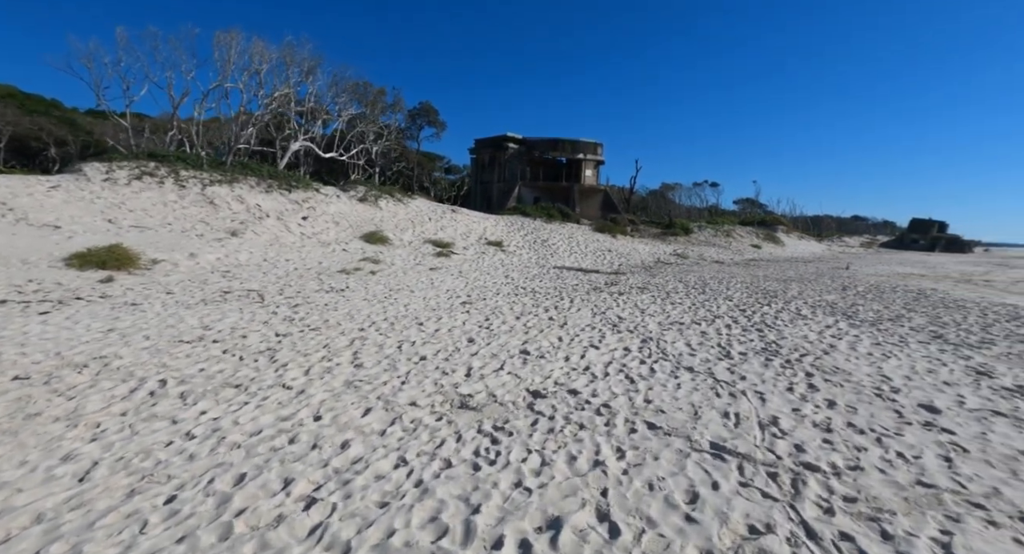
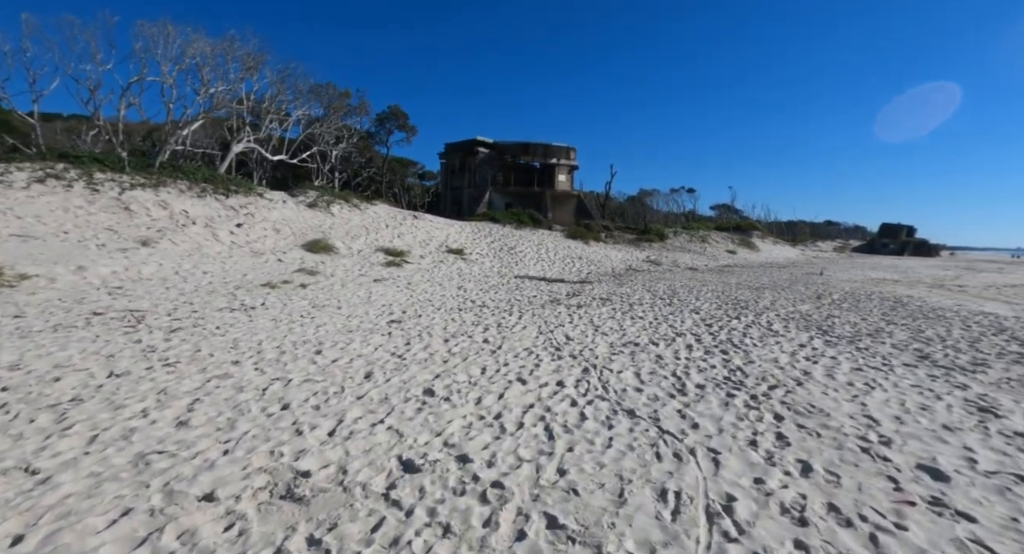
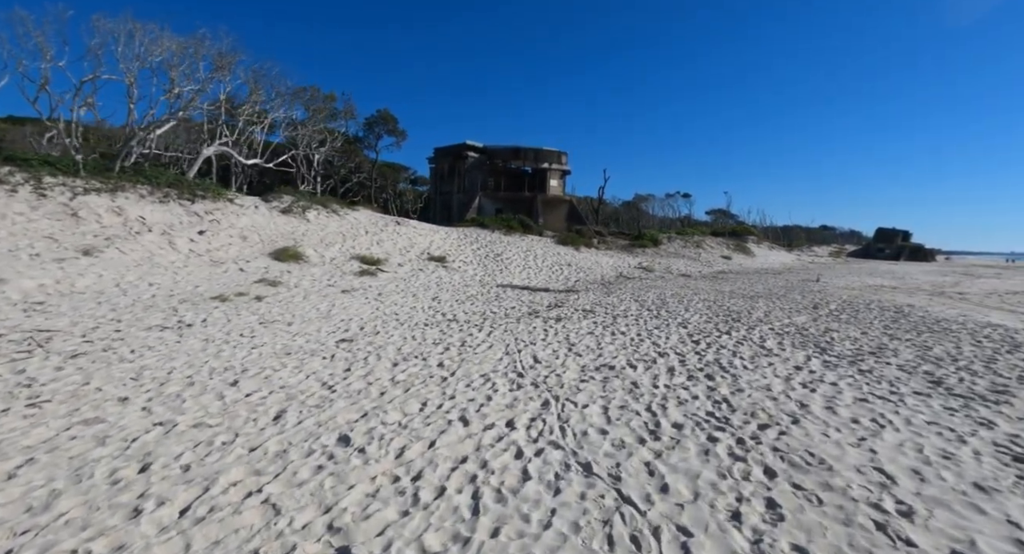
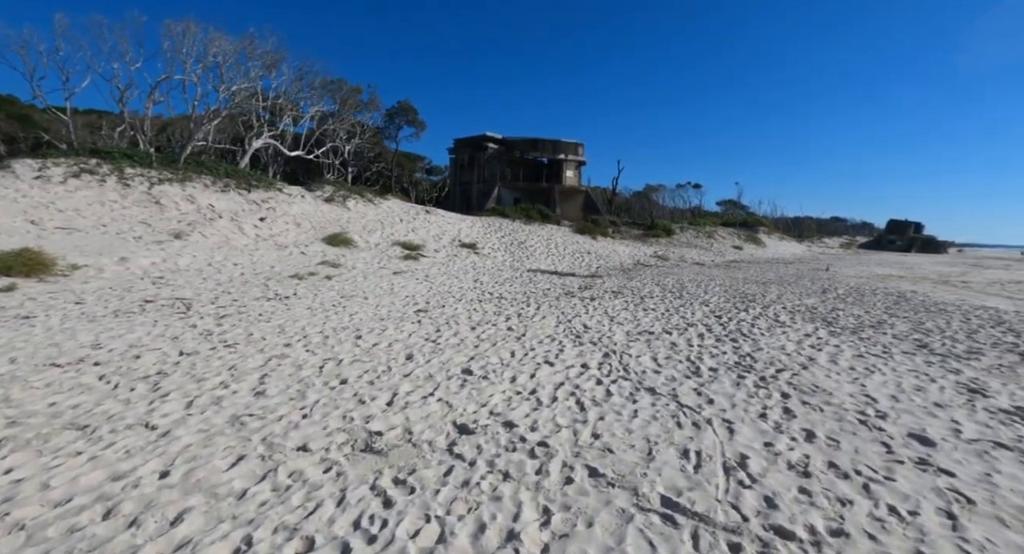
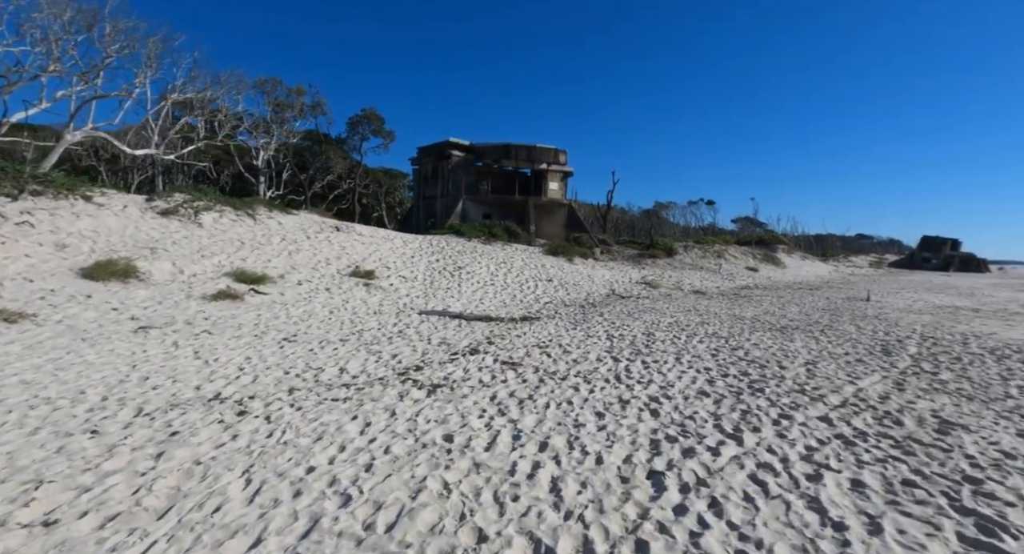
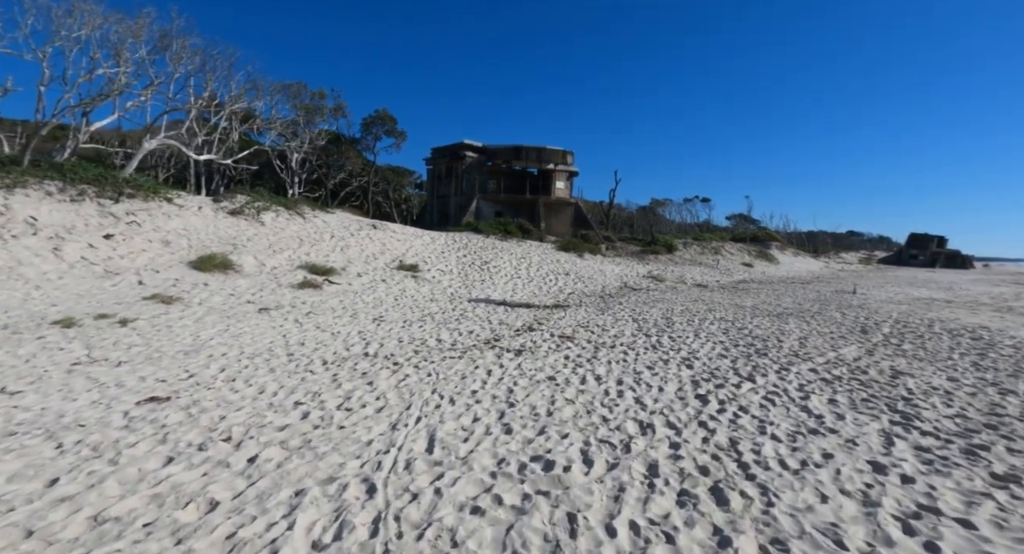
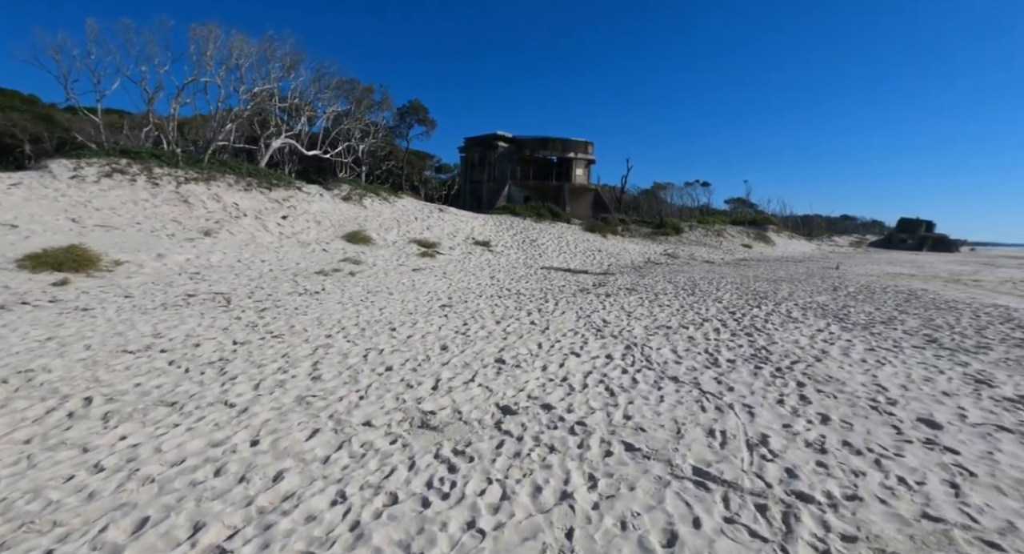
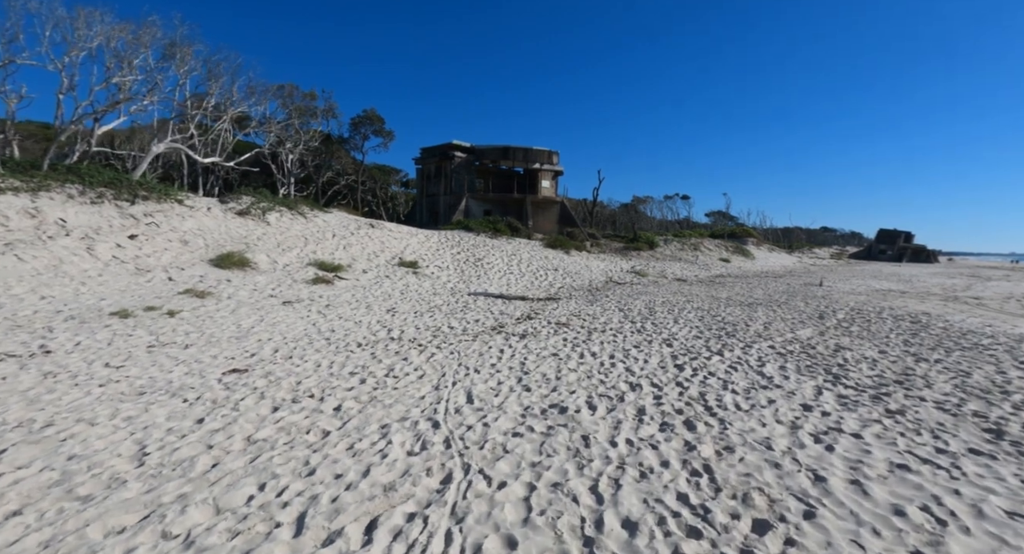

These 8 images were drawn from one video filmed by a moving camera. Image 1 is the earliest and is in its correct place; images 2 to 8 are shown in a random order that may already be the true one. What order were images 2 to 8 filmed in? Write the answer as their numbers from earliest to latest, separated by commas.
7, 4, 2, 3, 8, 6, 5
